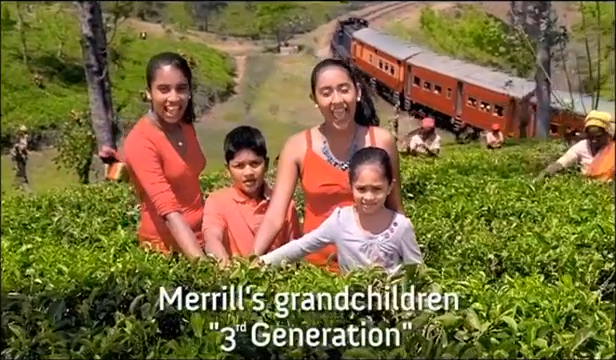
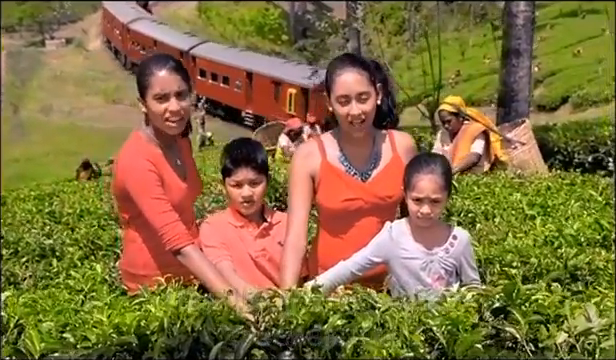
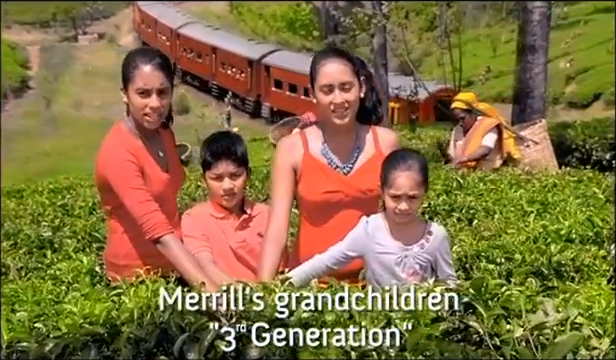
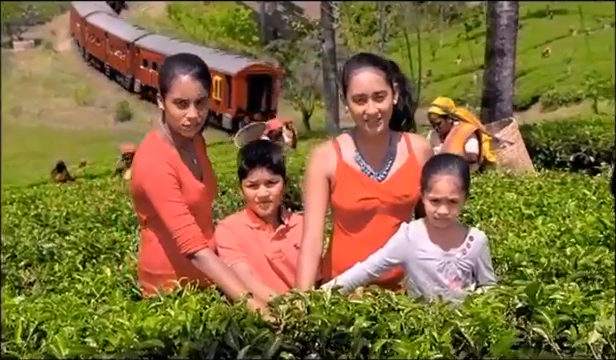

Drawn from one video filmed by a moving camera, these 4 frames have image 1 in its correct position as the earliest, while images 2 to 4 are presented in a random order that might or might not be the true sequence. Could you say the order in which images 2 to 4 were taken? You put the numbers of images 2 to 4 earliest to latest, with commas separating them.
3, 2, 4
